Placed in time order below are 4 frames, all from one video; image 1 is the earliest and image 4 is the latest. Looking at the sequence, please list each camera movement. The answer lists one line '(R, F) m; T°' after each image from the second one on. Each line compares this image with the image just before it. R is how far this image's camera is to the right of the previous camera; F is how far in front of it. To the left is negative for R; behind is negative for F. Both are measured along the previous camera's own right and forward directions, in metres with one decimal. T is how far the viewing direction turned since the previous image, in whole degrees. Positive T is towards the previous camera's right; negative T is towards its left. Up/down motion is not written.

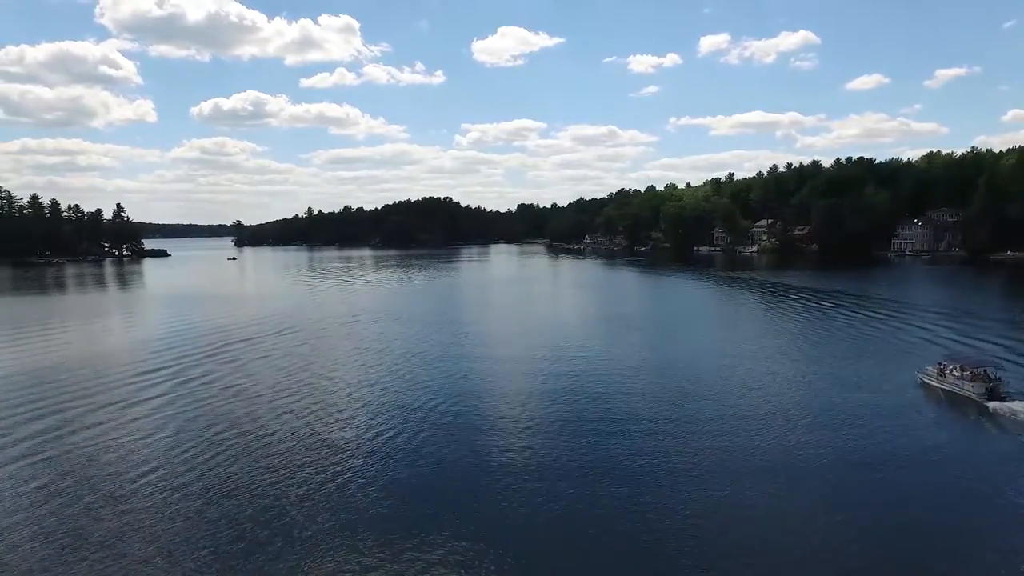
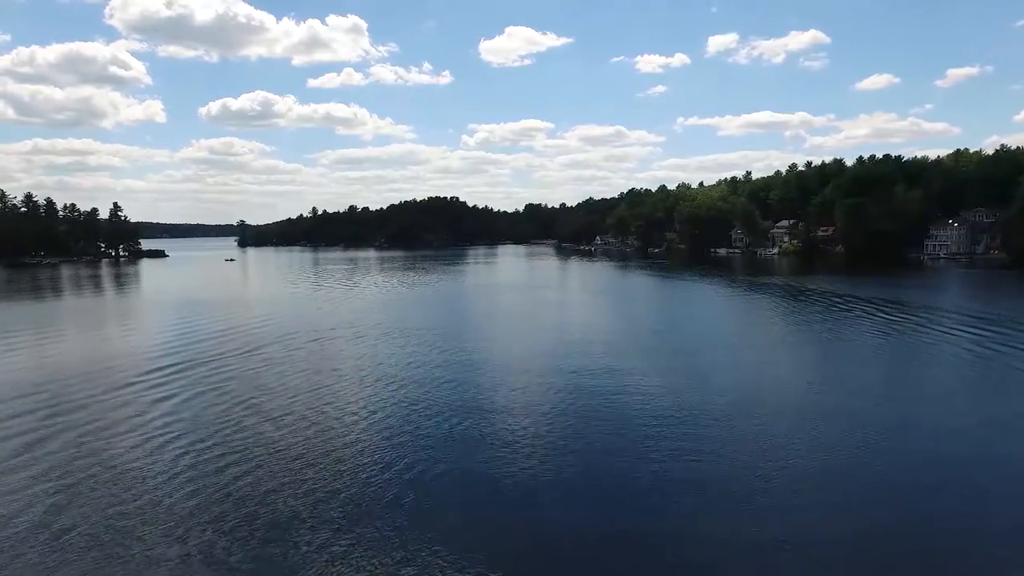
(-0.1, +1.5) m; -1°
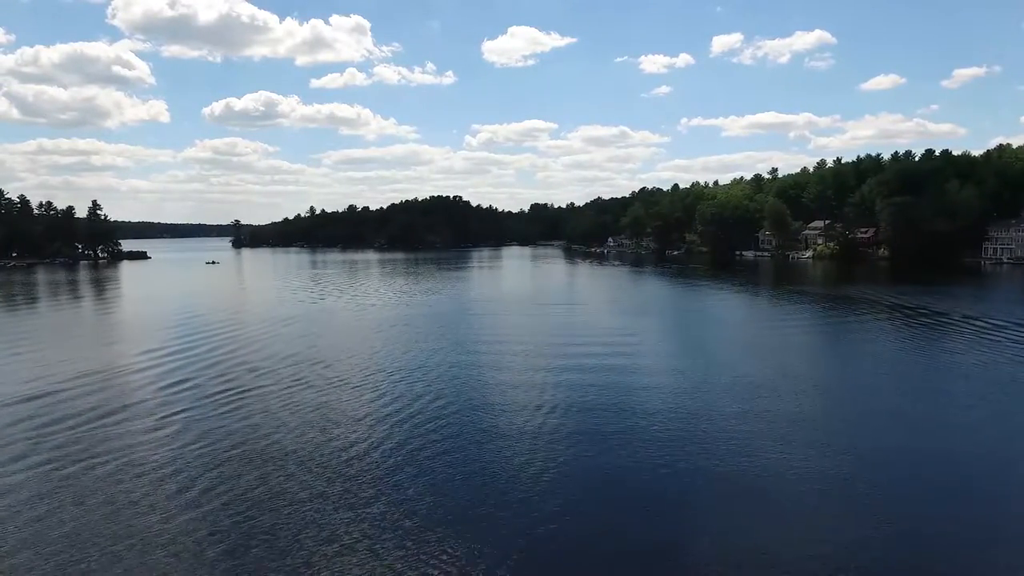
(-0.2, +2.9) m; 0°
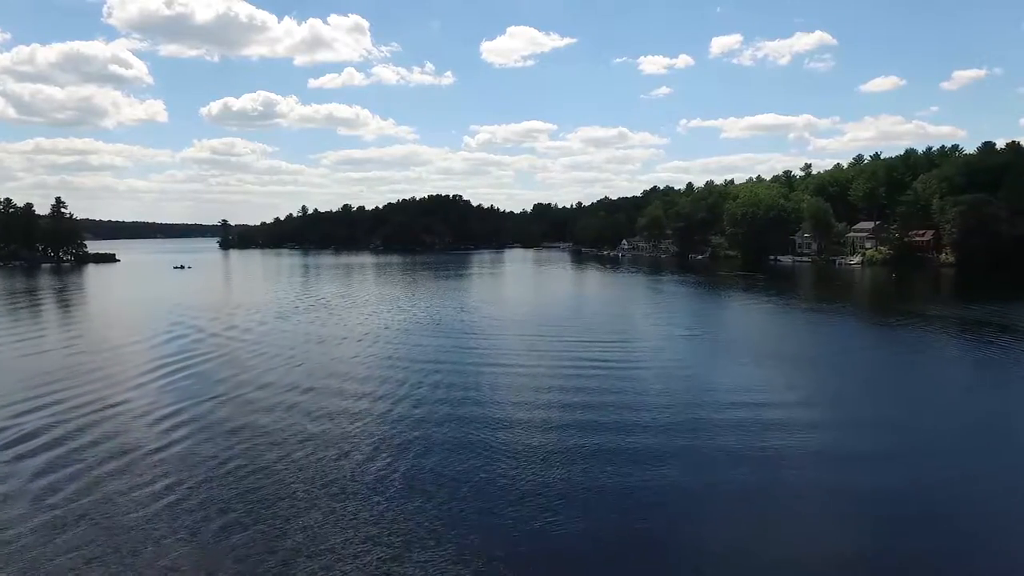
(-0.4, +3.6) m; 0°
